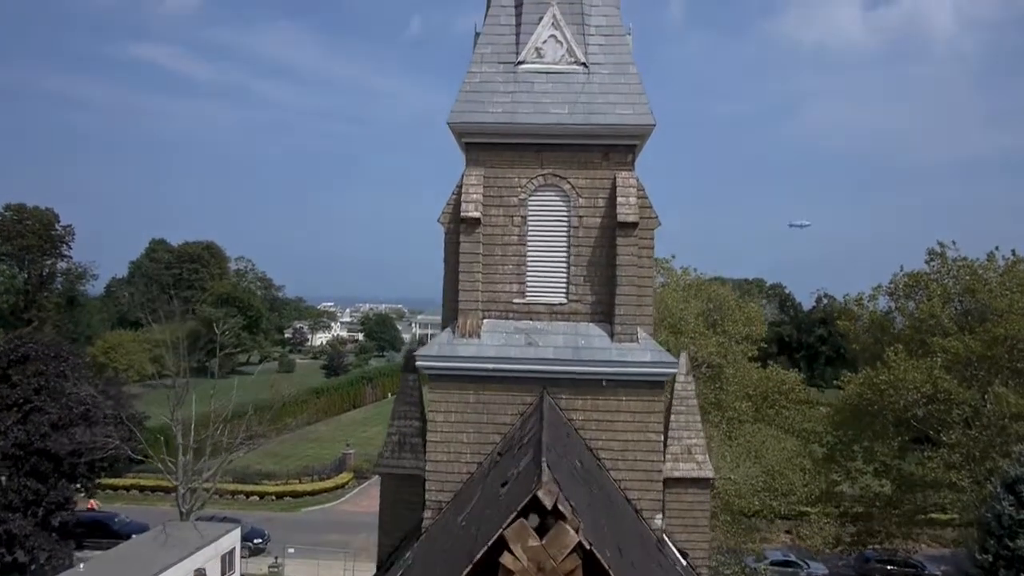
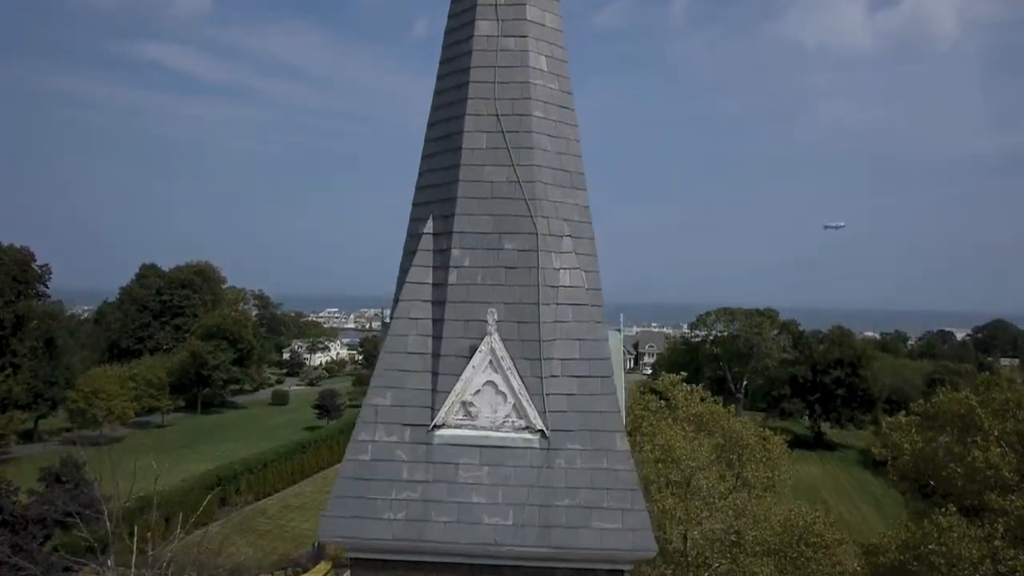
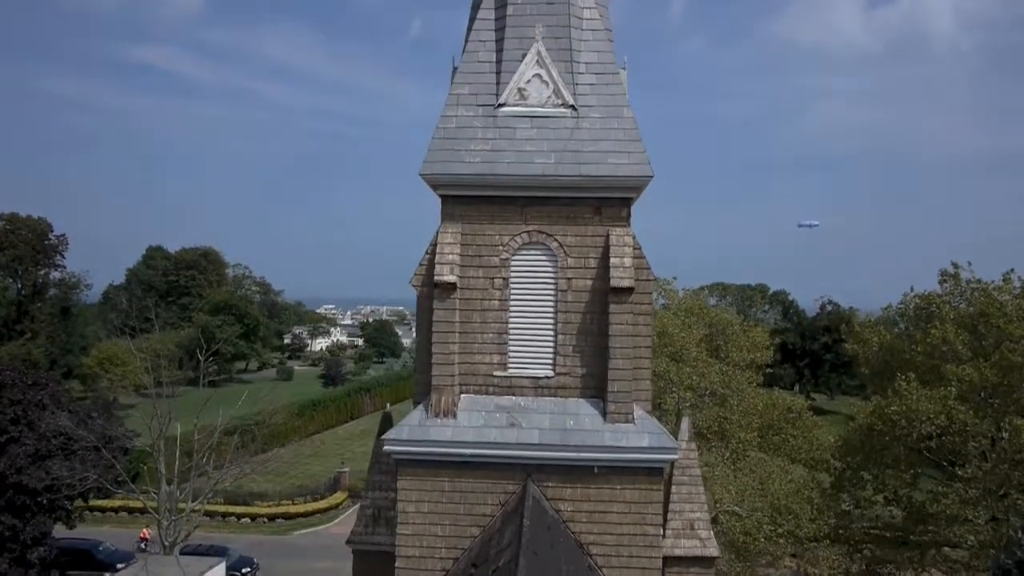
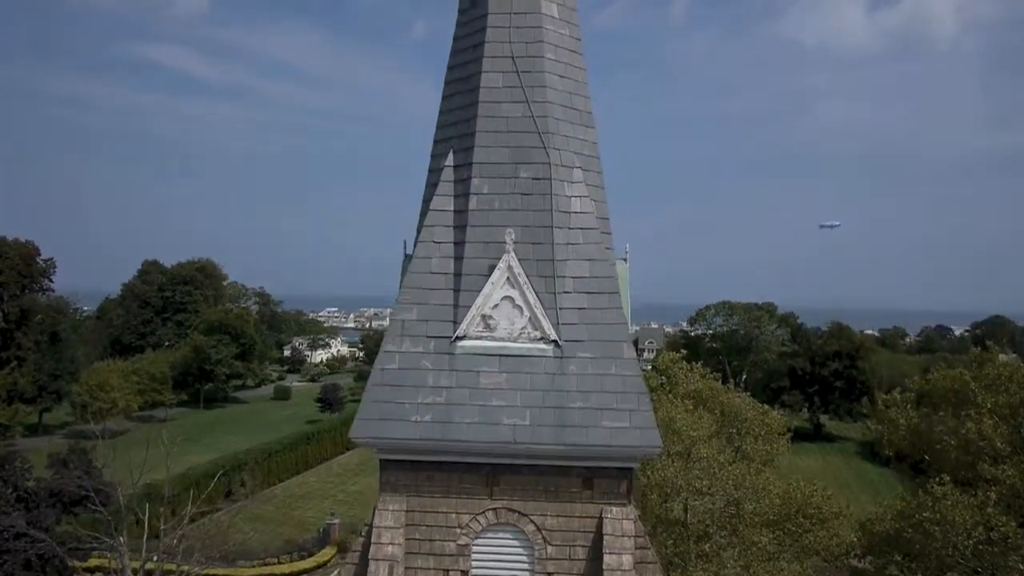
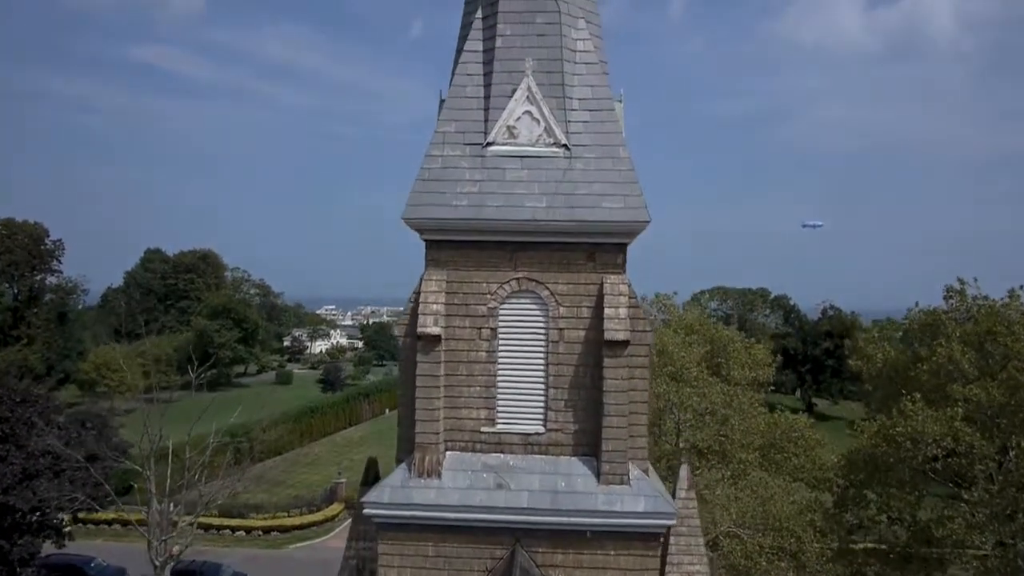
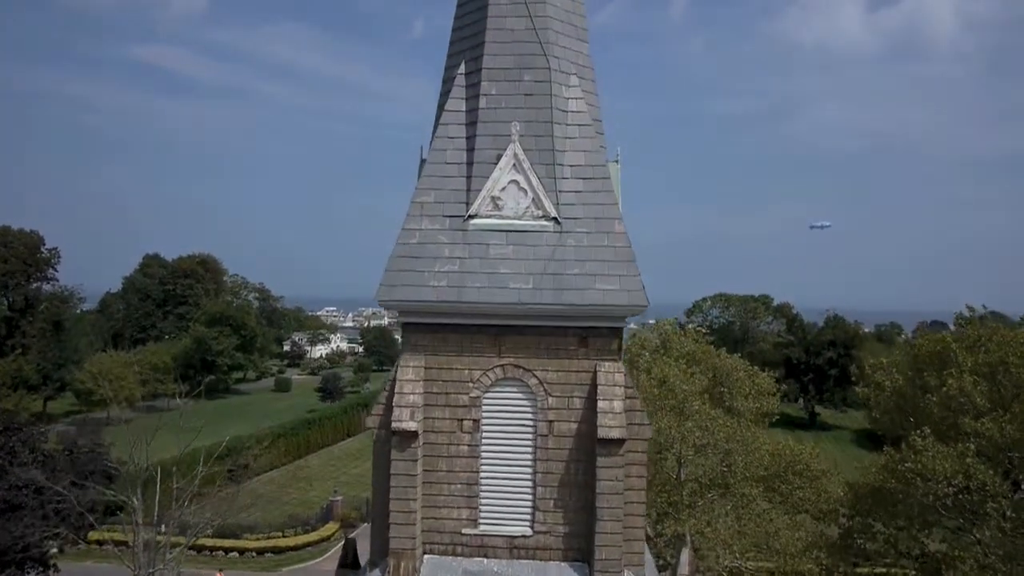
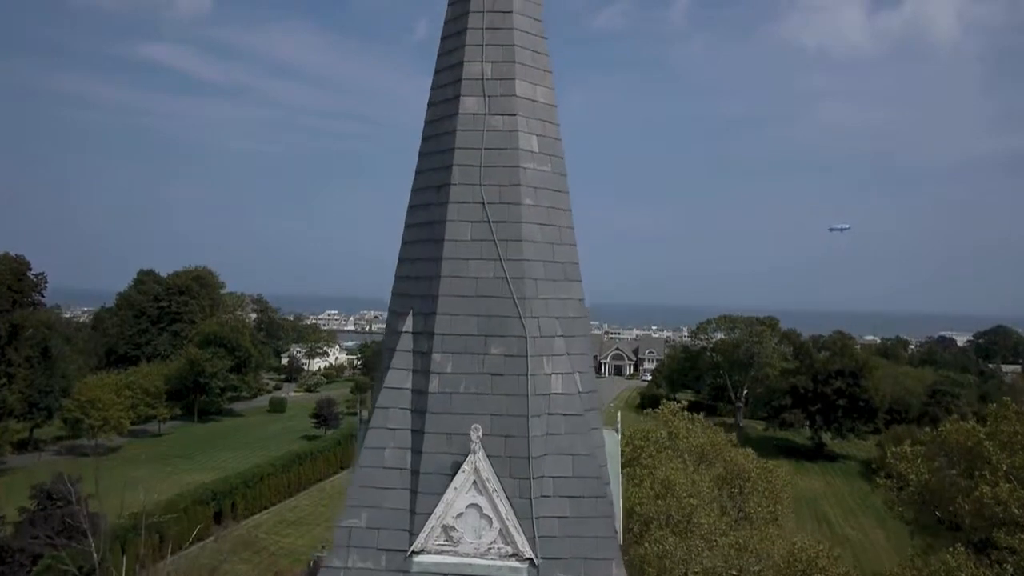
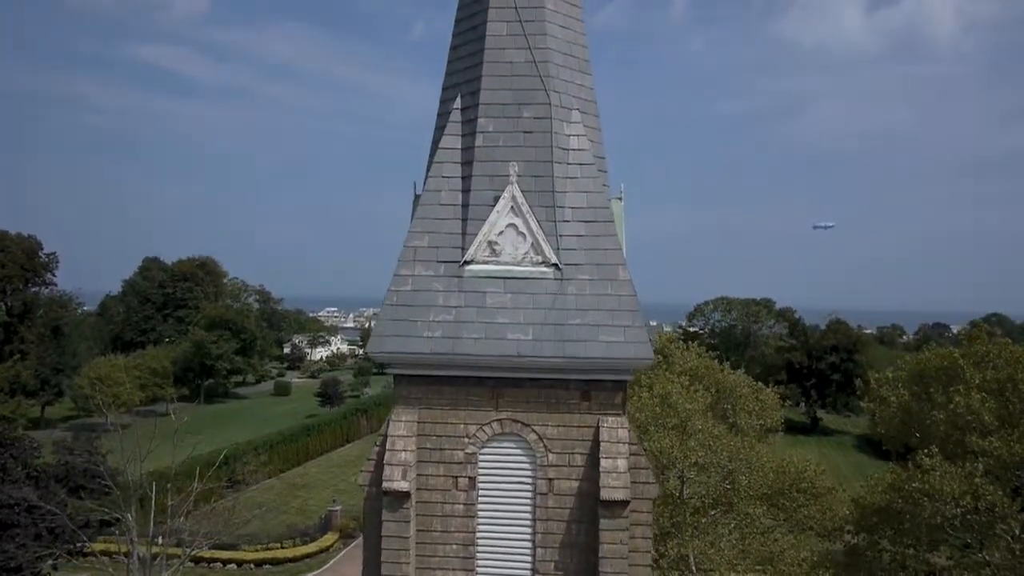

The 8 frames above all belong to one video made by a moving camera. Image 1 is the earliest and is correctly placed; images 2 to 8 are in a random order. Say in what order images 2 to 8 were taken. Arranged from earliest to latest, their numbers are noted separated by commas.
3, 5, 6, 8, 4, 2, 7
